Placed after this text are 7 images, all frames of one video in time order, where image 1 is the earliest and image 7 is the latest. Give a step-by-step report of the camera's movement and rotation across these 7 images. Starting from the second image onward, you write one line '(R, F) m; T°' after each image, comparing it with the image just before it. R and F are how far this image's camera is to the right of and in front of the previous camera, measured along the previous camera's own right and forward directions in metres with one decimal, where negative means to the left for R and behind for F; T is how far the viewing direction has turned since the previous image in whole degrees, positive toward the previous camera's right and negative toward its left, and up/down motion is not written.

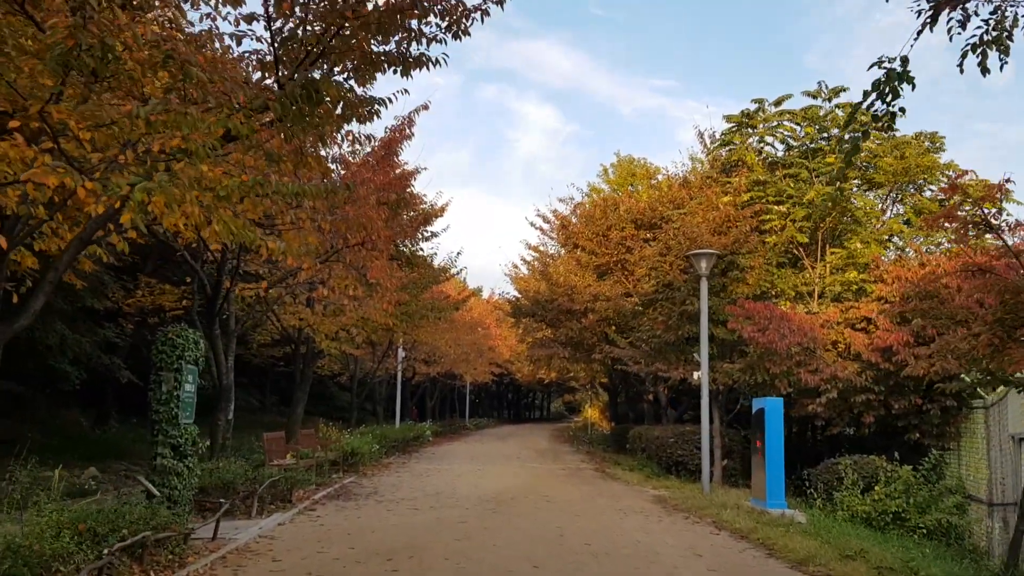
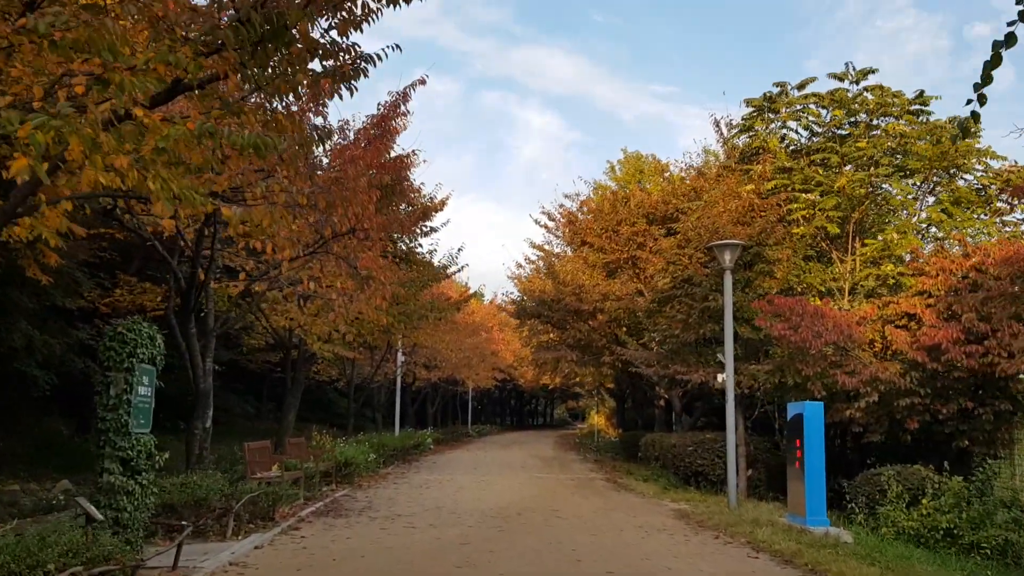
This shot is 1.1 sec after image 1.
(-0.1, +1.3) m; 0°
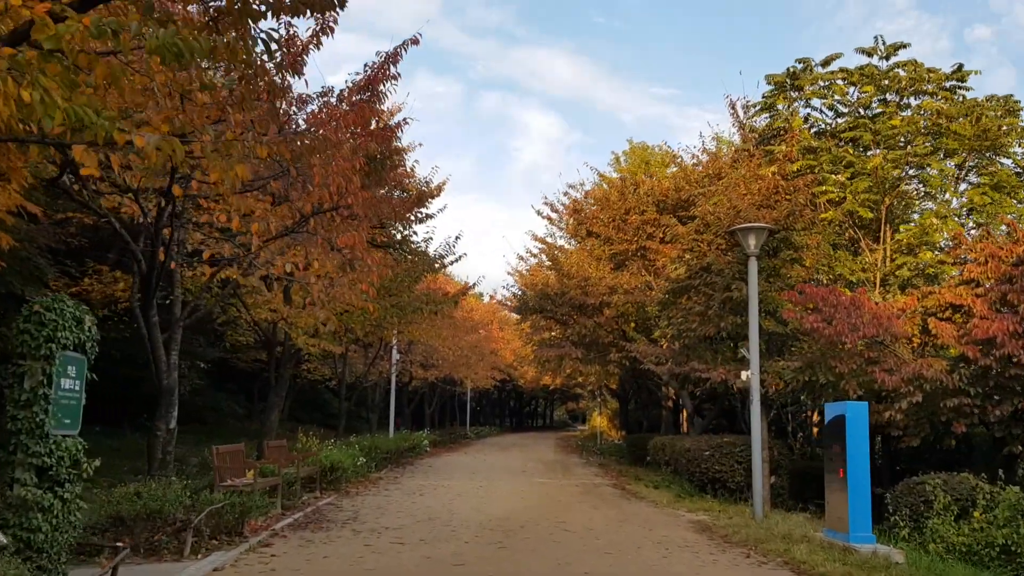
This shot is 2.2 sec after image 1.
(0.0, +1.3) m; 0°
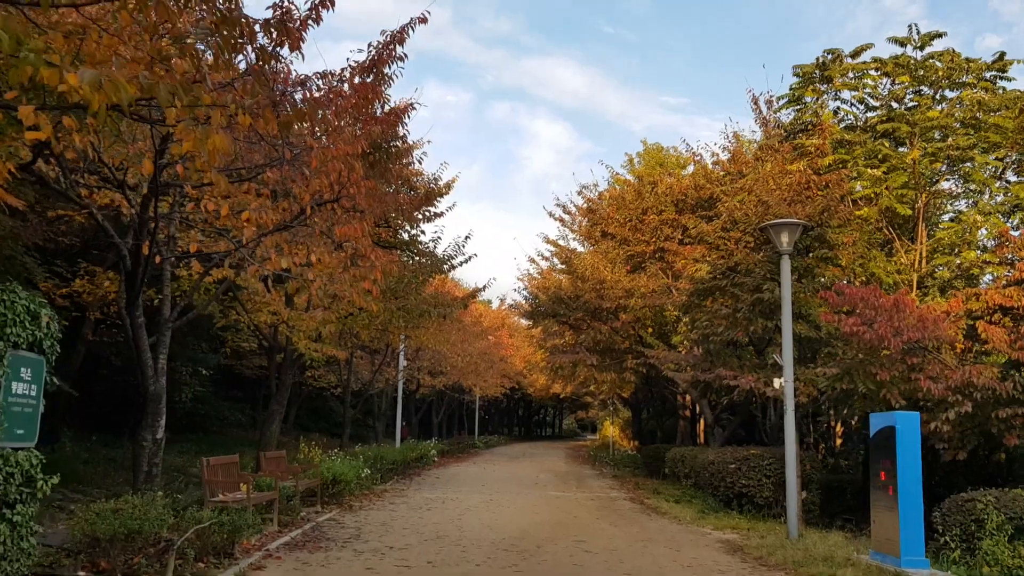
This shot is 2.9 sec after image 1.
(-0.1, +0.9) m; 0°
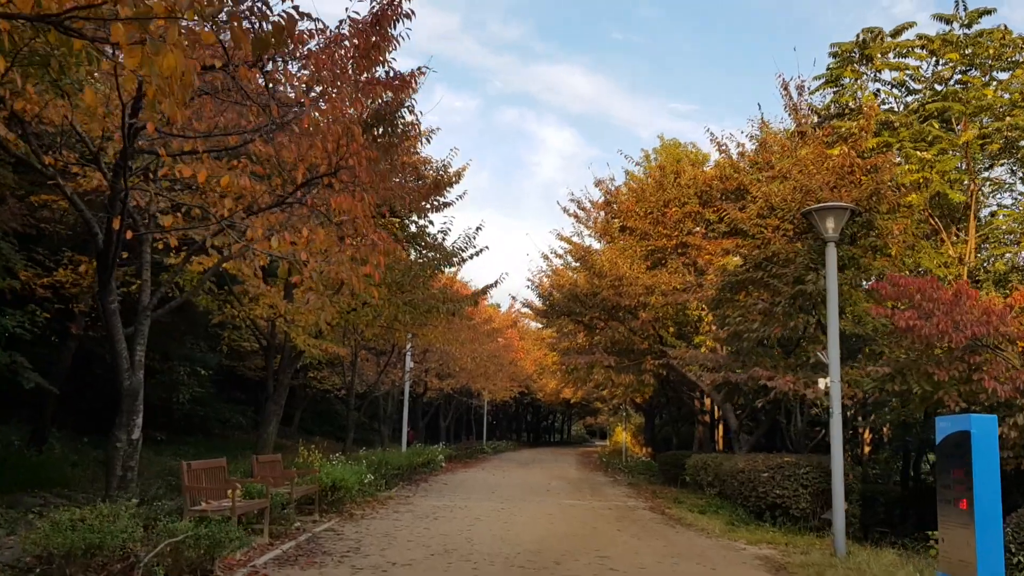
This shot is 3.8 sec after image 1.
(-0.1, +1.1) m; 0°
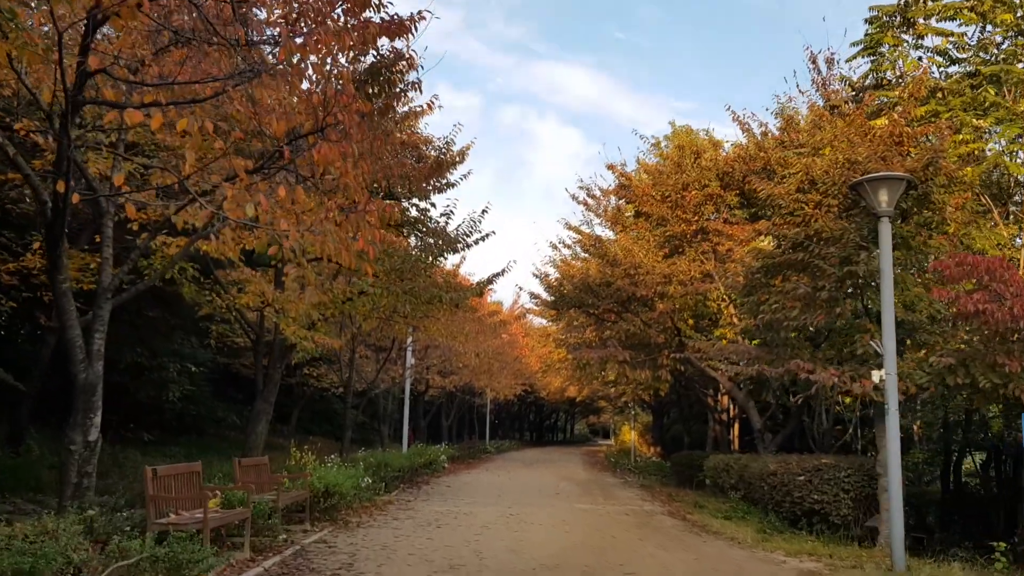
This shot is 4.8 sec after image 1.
(-0.1, +1.2) m; 0°
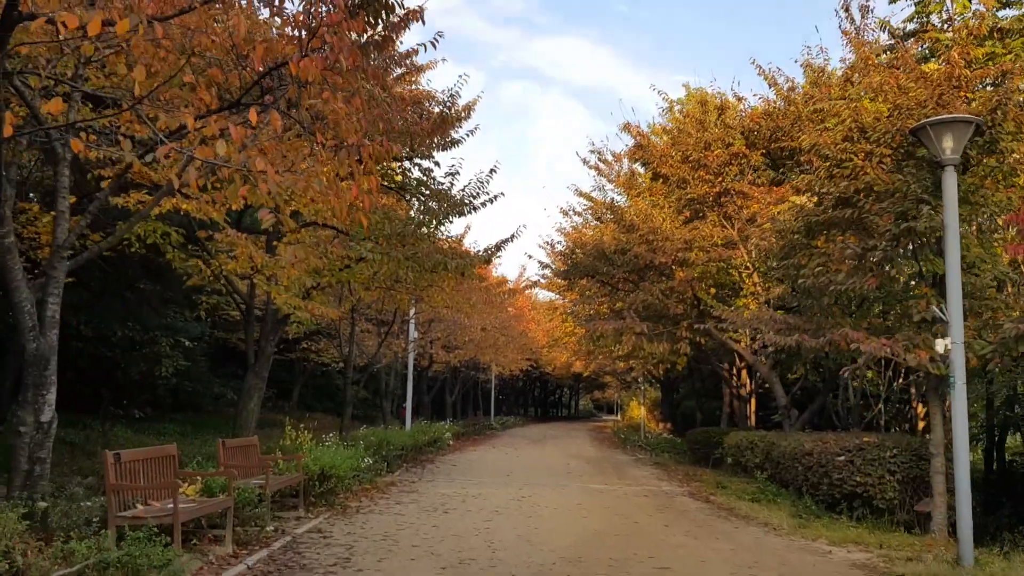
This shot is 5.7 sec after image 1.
(-0.1, +1.1) m; 0°
